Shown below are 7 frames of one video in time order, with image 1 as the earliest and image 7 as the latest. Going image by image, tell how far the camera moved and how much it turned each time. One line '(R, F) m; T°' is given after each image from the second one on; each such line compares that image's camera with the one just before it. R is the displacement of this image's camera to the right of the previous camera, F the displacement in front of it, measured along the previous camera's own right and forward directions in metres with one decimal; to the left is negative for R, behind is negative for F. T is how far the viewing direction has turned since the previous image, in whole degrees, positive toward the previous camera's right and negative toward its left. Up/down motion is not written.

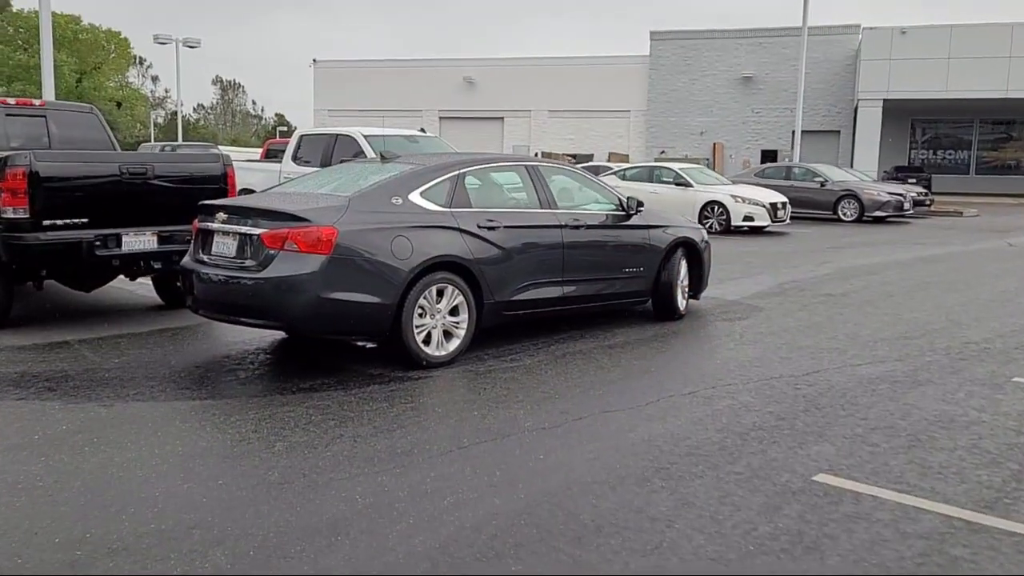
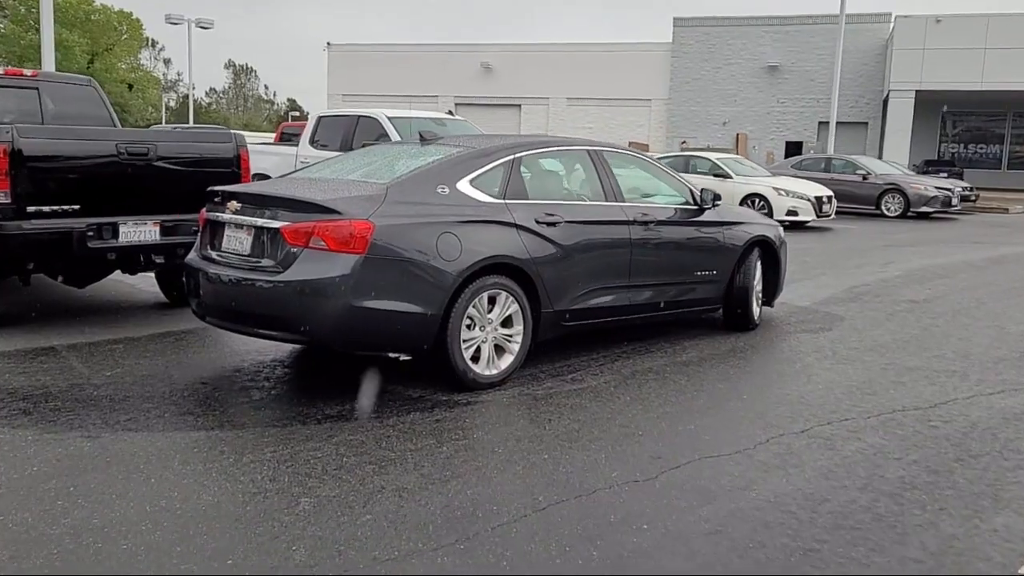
(-0.3, +1.1) m; -1°
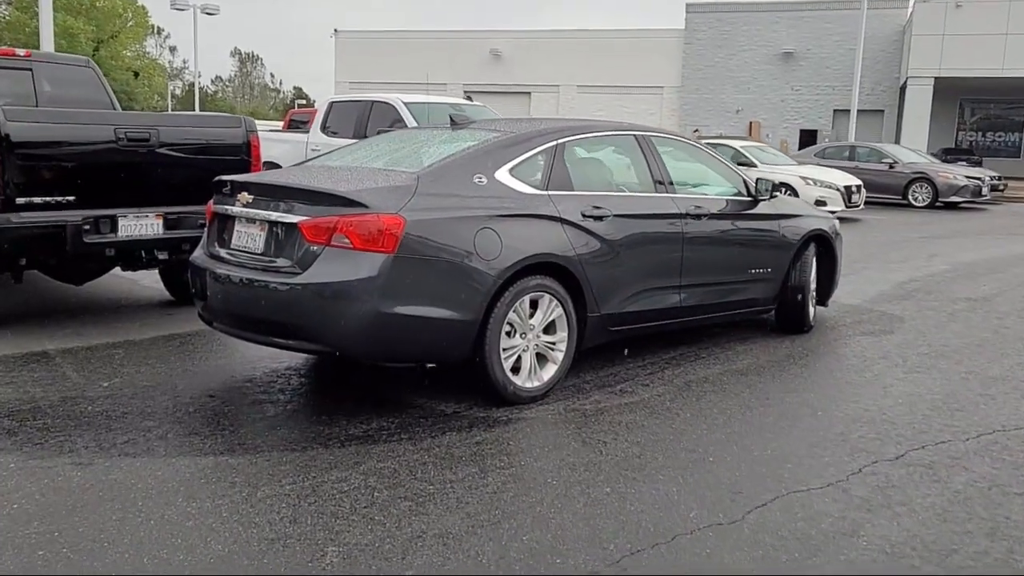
(-0.2, +0.6) m; 0°
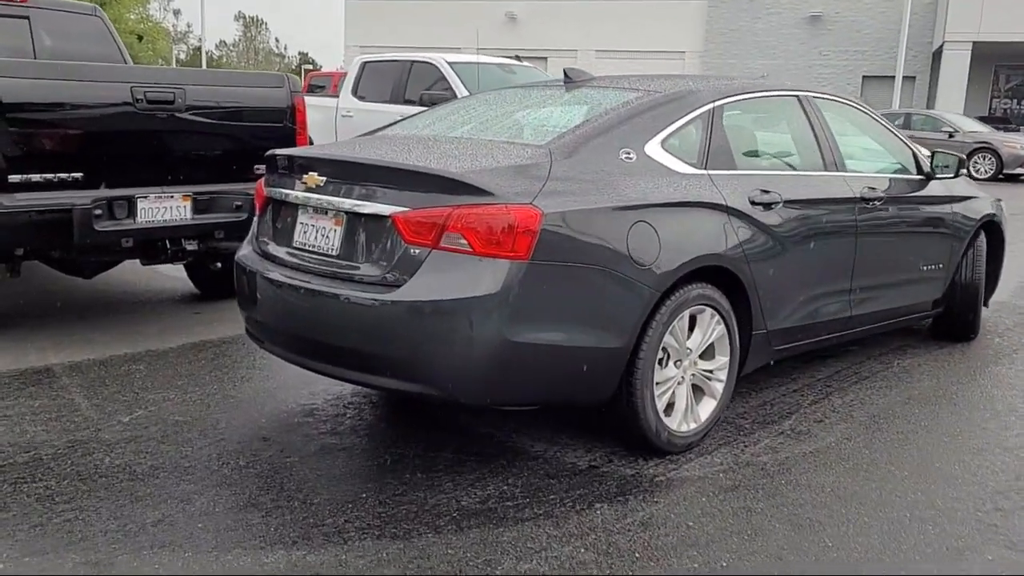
(-0.6, +1.3) m; 0°
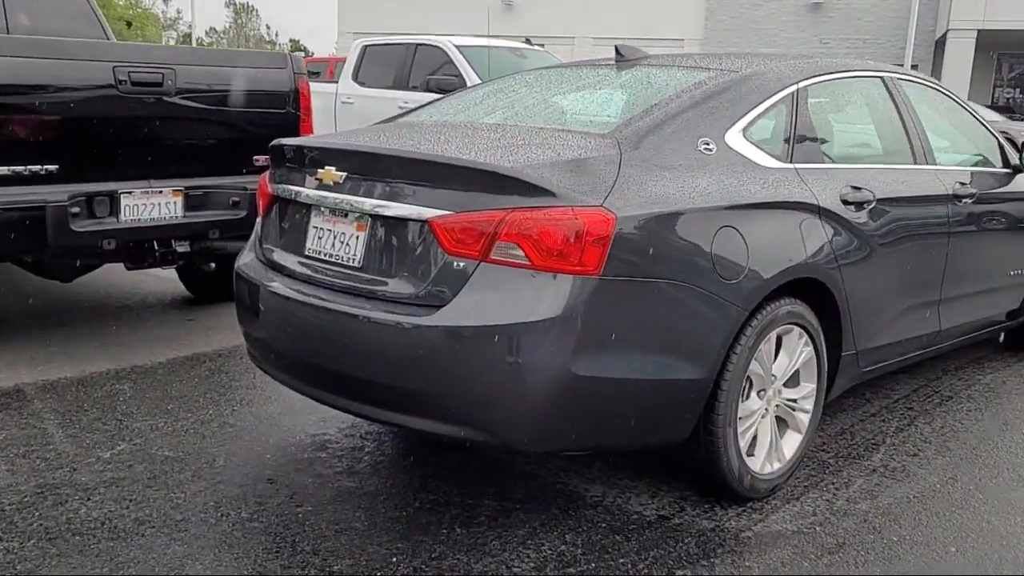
(-0.2, +0.6) m; 0°
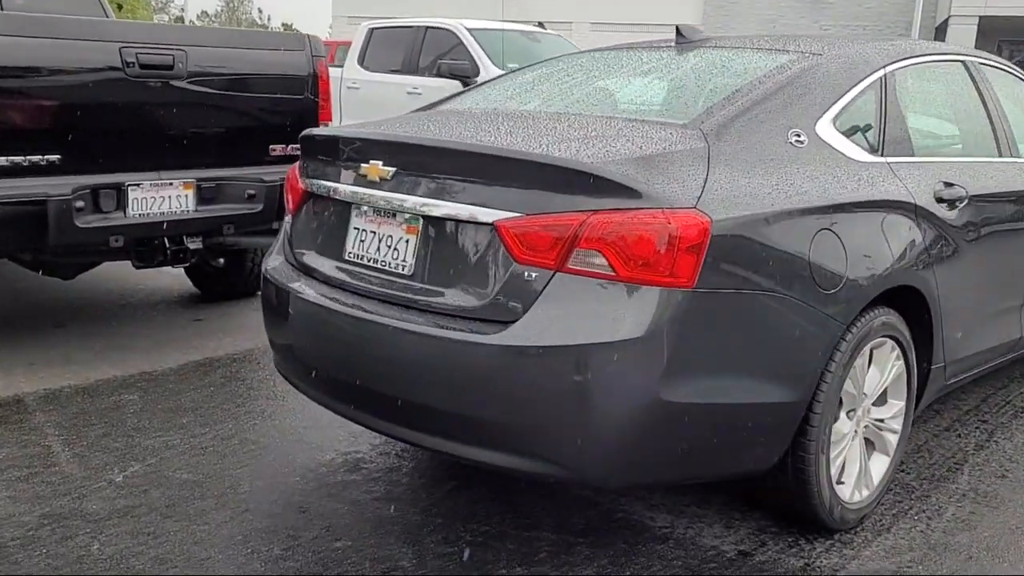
(-0.2, +0.4) m; 0°
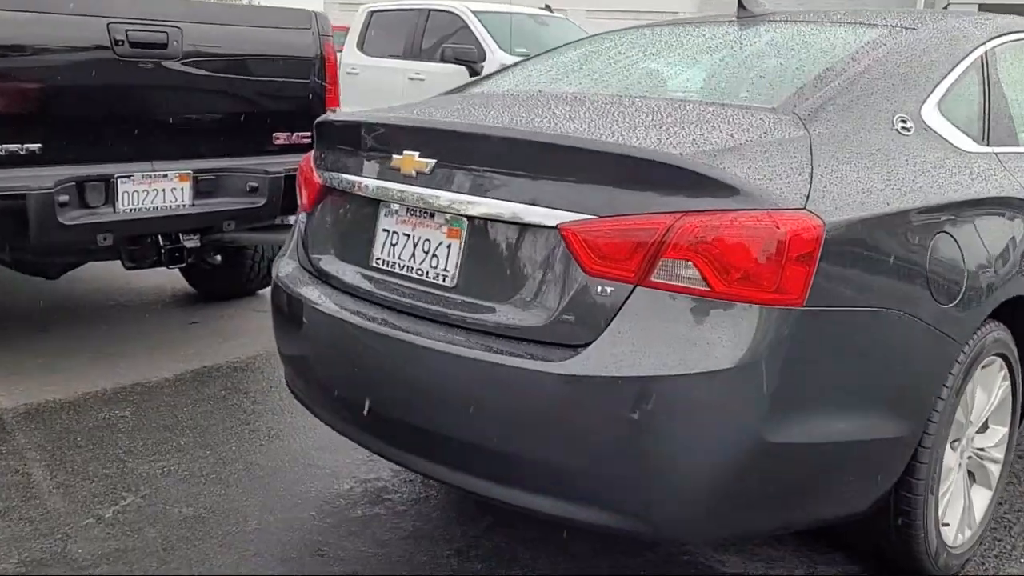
(-0.2, +0.4) m; 0°
